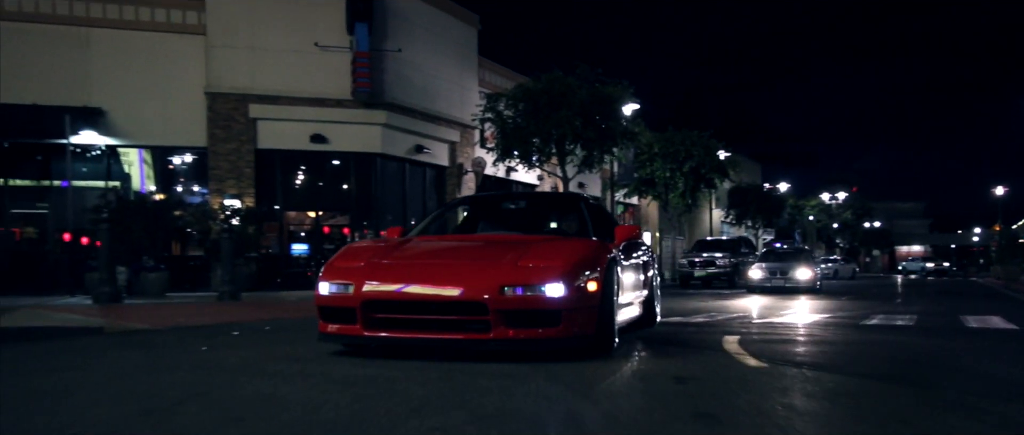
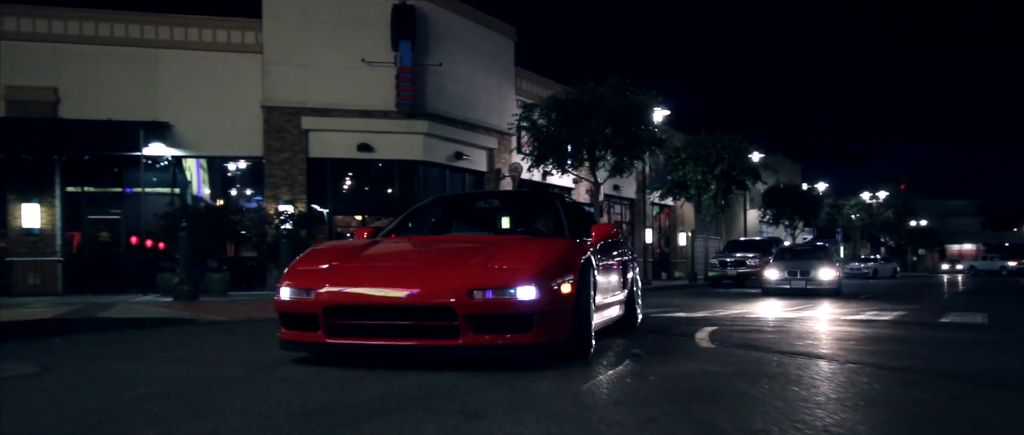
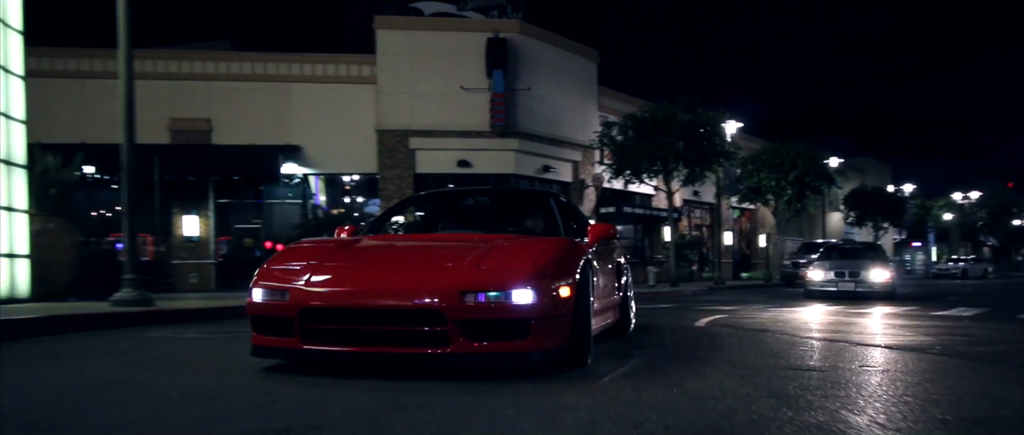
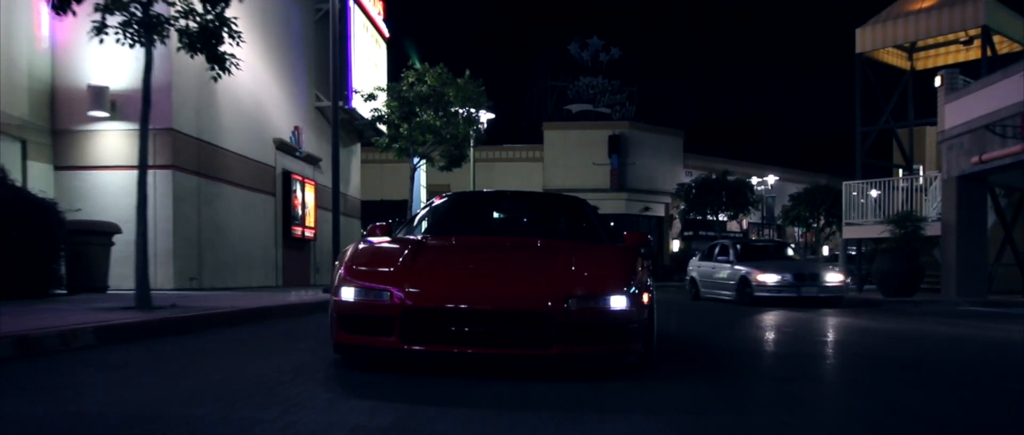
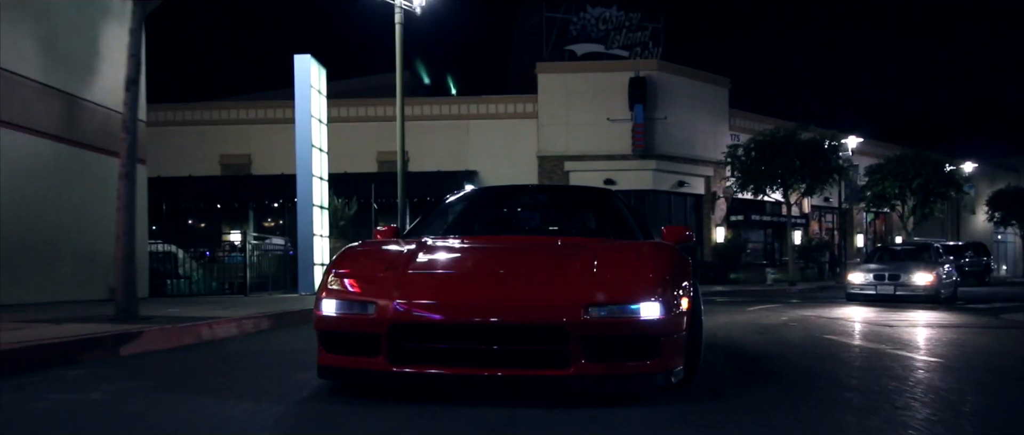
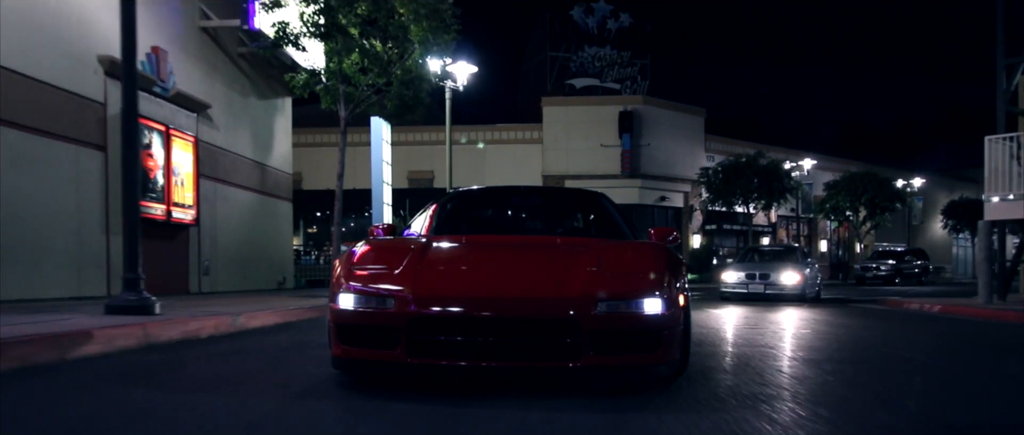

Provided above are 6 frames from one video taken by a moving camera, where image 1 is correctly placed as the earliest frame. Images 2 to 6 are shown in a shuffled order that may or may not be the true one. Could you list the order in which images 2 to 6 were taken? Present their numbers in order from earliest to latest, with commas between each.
2, 3, 5, 6, 4
